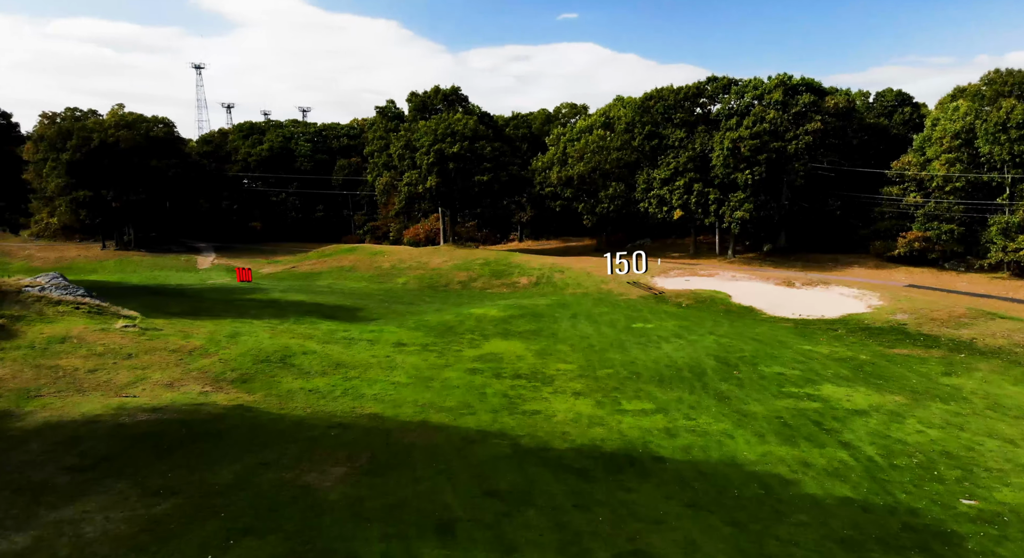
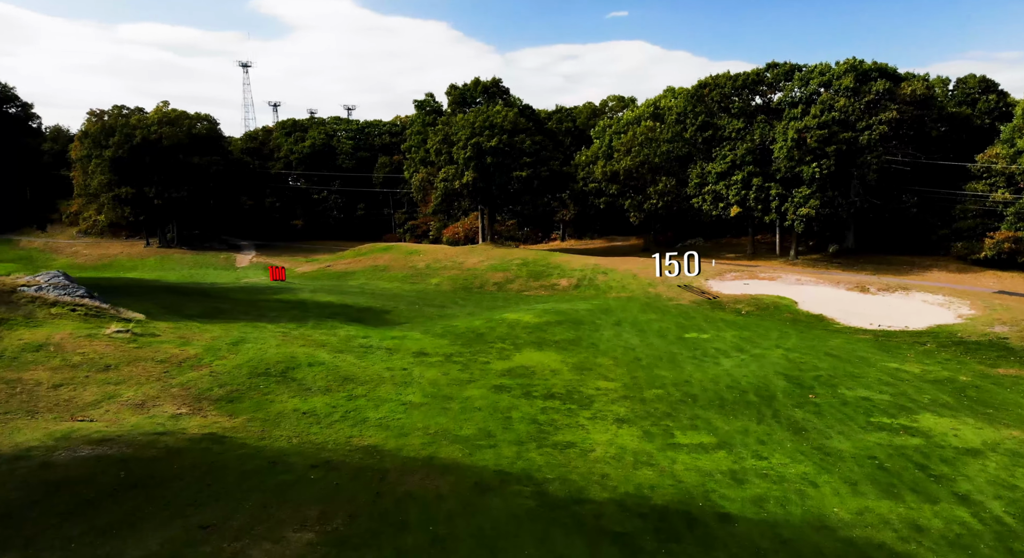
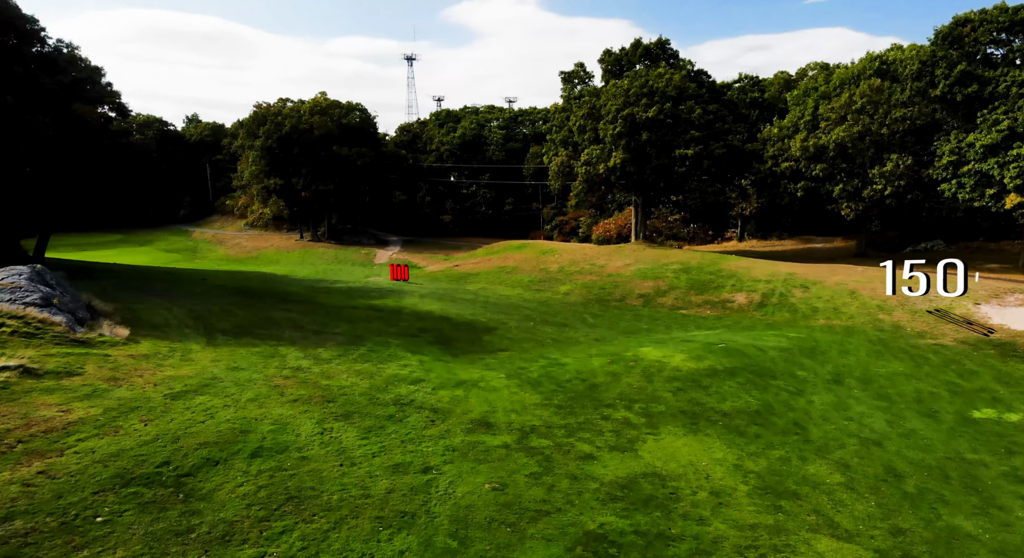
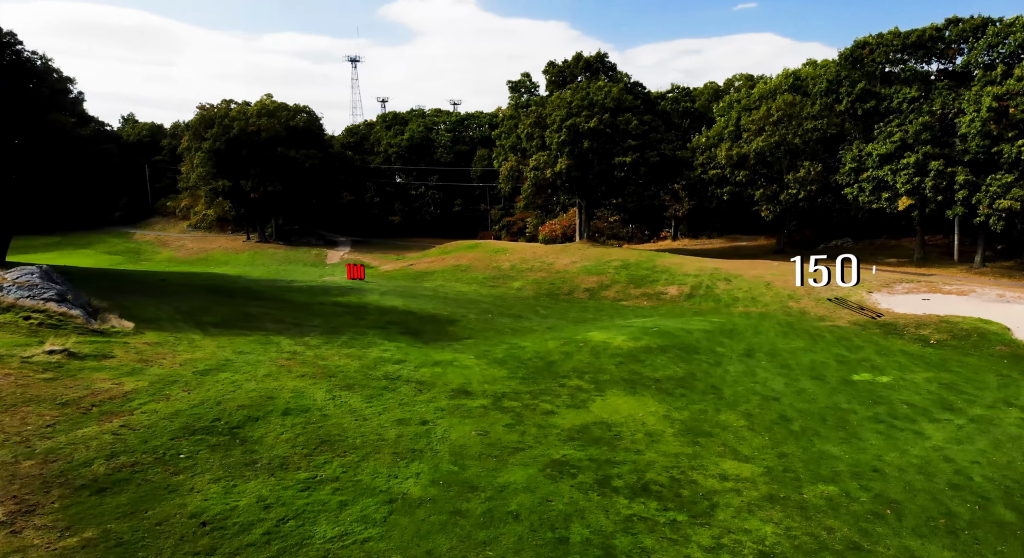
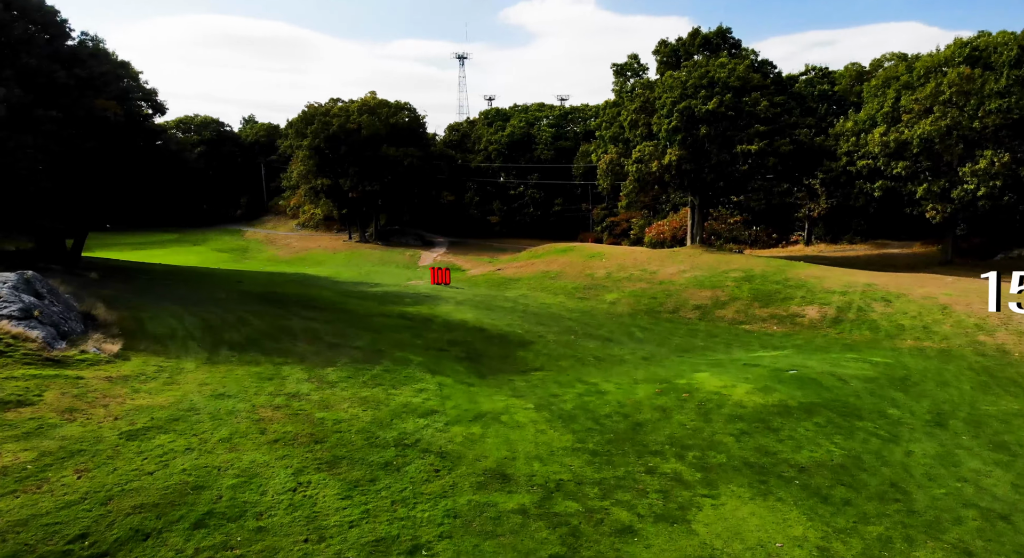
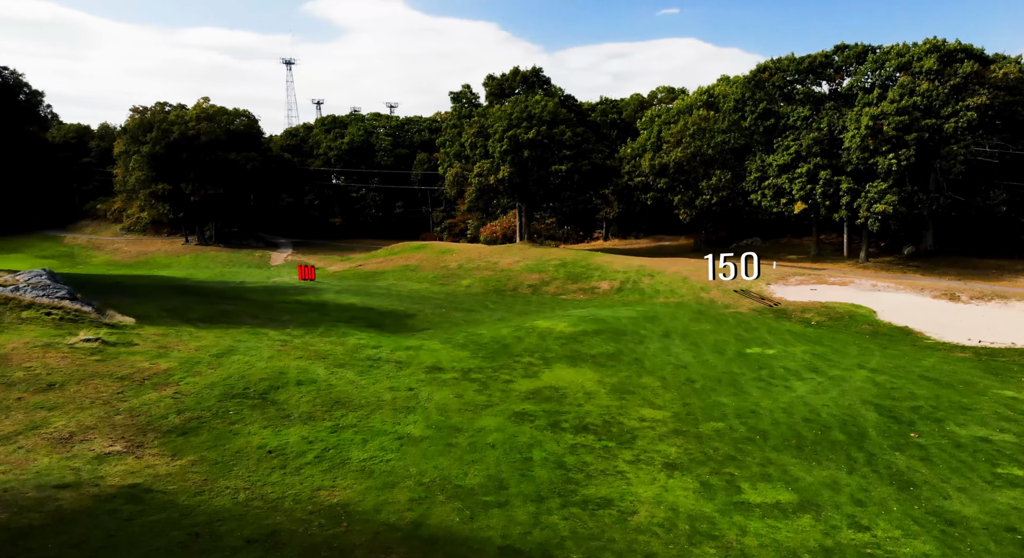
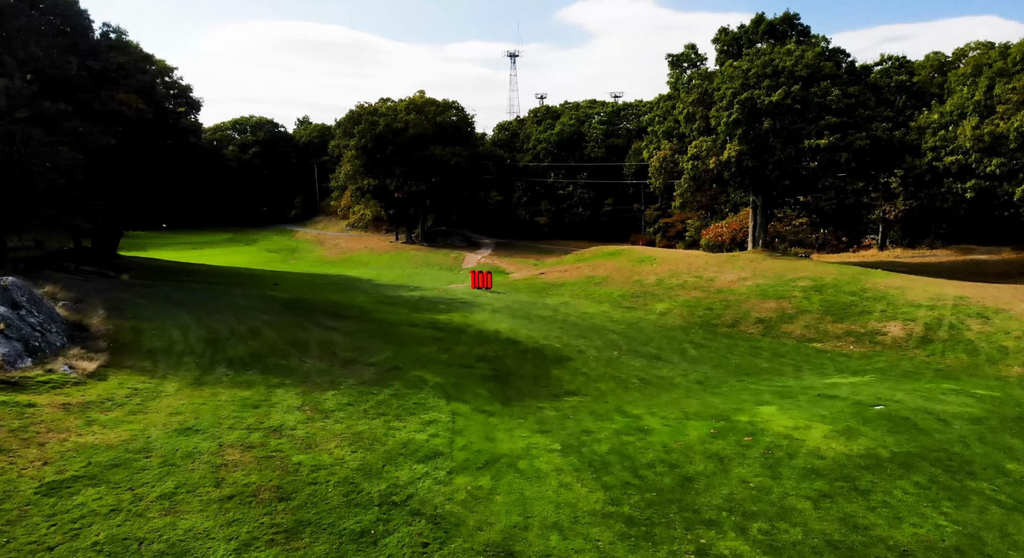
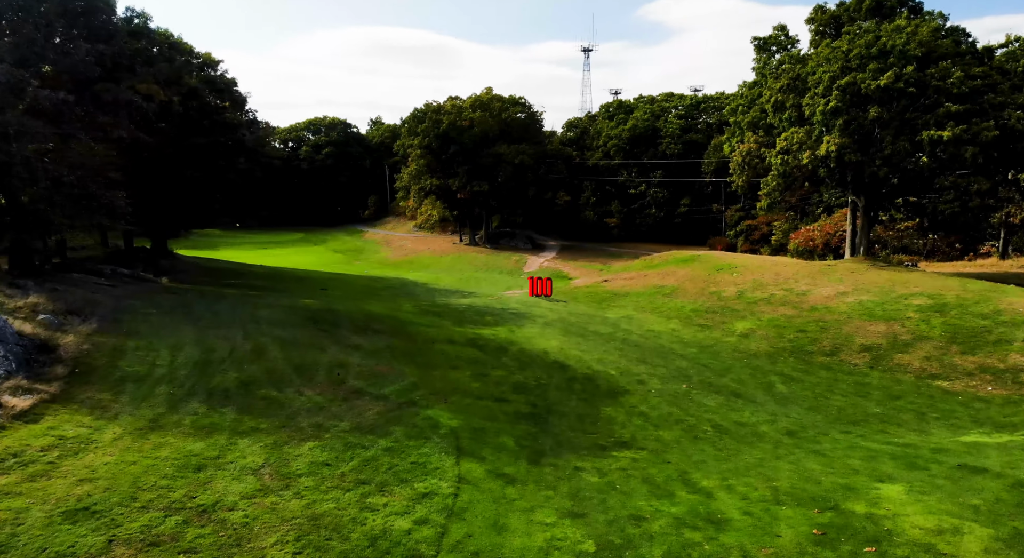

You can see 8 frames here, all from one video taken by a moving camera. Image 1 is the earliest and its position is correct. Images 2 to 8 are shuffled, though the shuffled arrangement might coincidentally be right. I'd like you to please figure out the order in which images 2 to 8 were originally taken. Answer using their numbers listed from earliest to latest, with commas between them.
2, 6, 4, 3, 5, 7, 8
